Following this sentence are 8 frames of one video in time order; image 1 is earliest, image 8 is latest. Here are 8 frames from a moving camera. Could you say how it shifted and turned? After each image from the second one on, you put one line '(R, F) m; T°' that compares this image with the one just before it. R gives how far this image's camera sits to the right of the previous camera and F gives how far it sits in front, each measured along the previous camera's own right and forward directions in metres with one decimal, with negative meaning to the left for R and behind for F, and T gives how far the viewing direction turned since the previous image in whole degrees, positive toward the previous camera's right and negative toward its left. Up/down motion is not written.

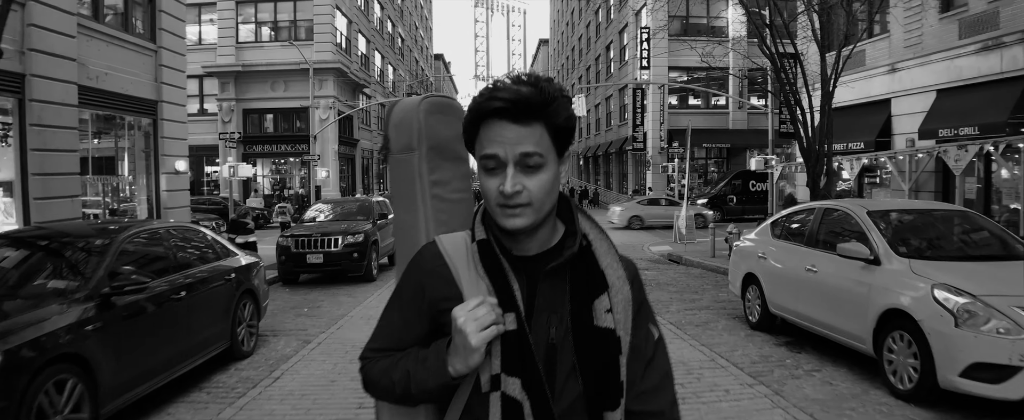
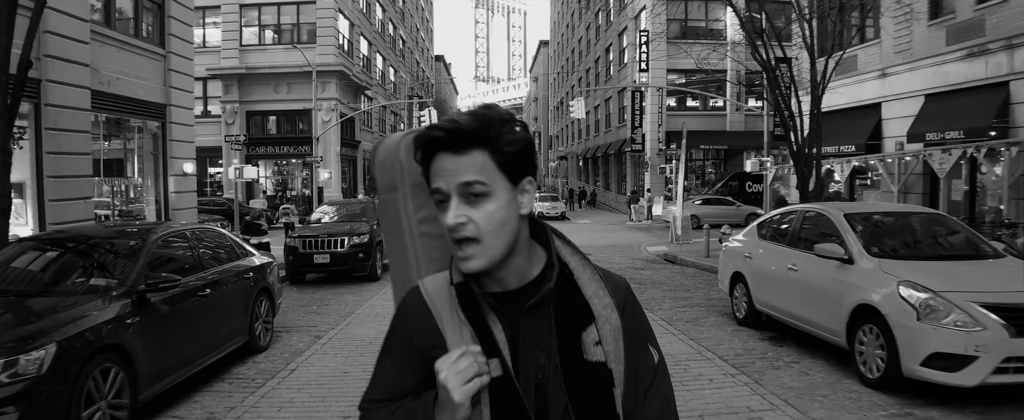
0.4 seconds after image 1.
(0.0, -0.4) m; 0°
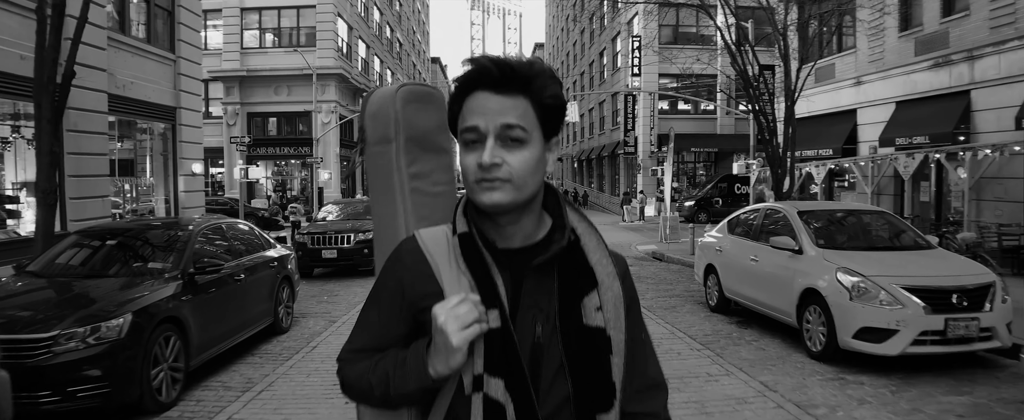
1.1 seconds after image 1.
(0.0, -0.8) m; 0°
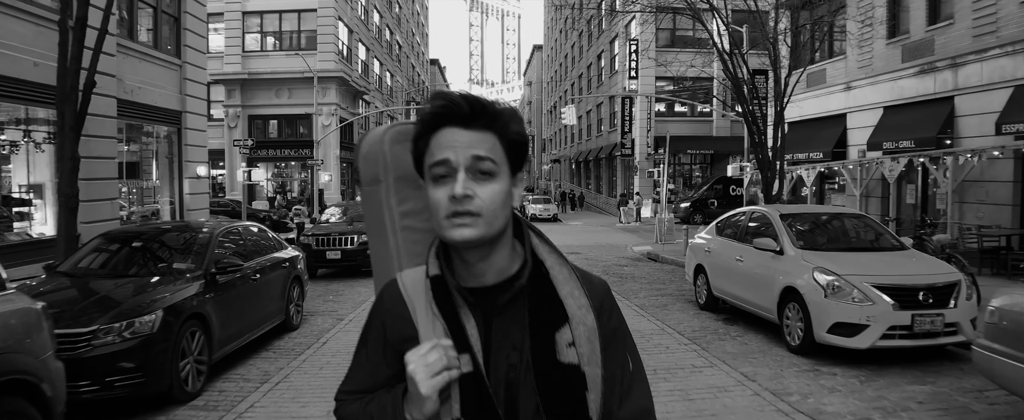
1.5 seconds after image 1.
(0.0, -0.4) m; 0°
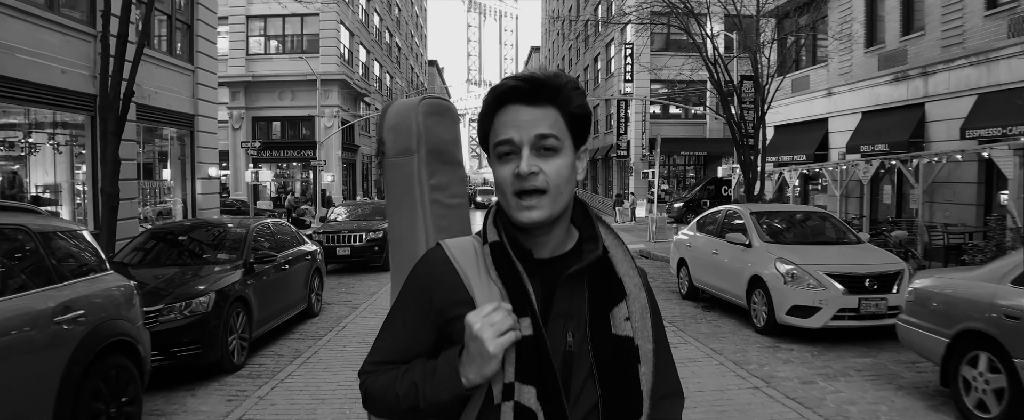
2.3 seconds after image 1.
(0.0, -0.8) m; 0°
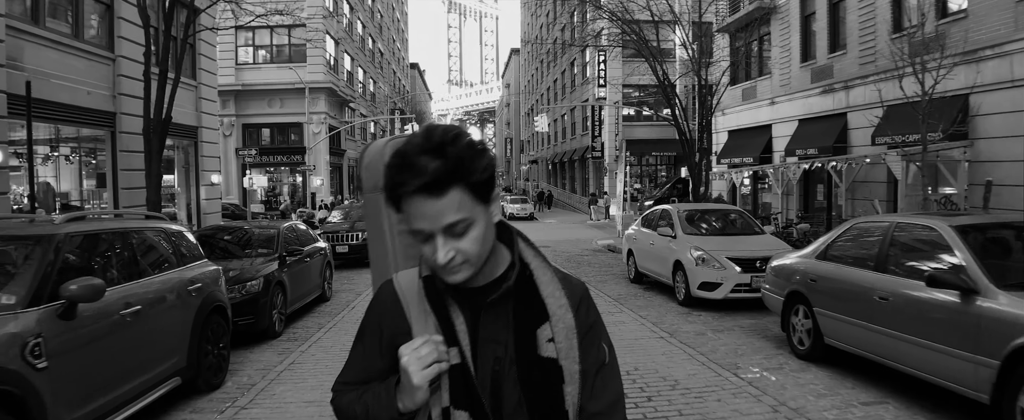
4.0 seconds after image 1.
(+0.1, -1.9) m; +2°
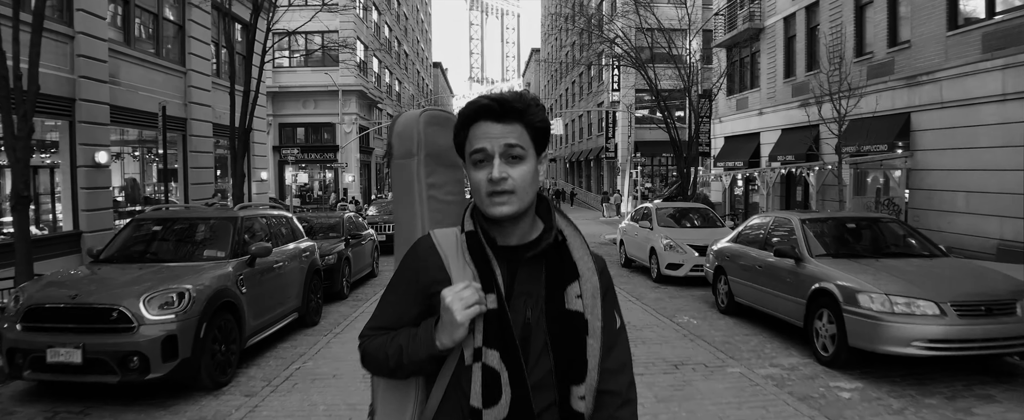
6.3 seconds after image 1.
(+0.2, -2.5) m; -2°
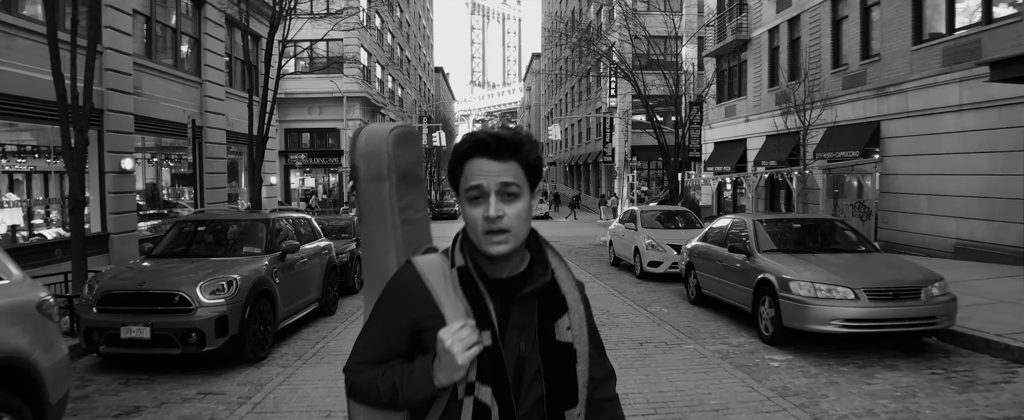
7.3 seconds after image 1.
(+0.1, -1.1) m; 0°
